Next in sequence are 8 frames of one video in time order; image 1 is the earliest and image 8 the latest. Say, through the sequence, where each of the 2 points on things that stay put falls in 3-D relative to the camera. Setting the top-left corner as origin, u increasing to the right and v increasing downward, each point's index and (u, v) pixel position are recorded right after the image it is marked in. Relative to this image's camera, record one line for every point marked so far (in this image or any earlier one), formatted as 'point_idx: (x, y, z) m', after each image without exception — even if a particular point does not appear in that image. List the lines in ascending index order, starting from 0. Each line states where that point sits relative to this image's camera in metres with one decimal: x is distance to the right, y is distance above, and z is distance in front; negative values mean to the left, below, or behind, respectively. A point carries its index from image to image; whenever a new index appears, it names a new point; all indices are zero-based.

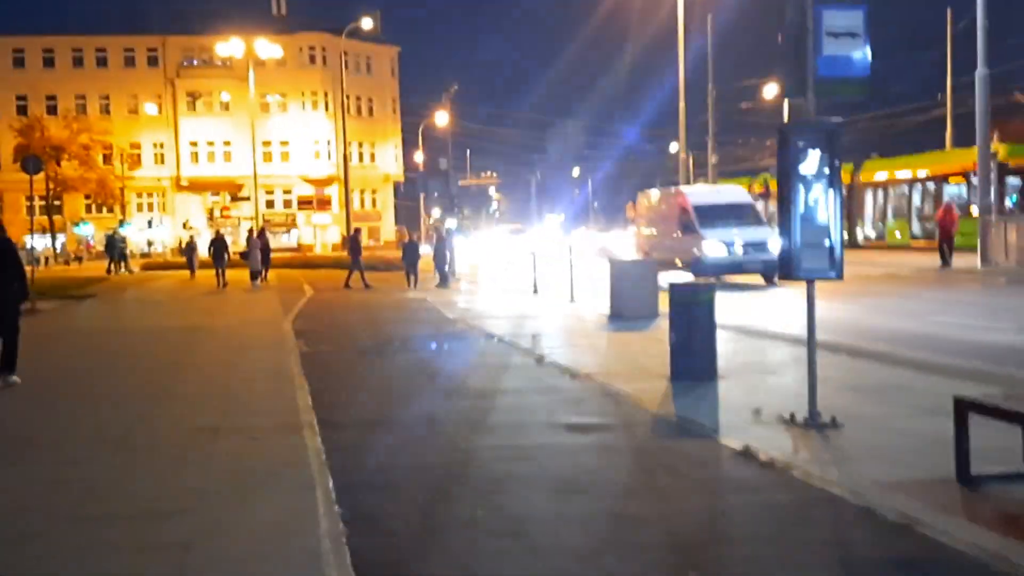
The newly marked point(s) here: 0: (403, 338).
0: (-1.9, -0.9, +18.7) m
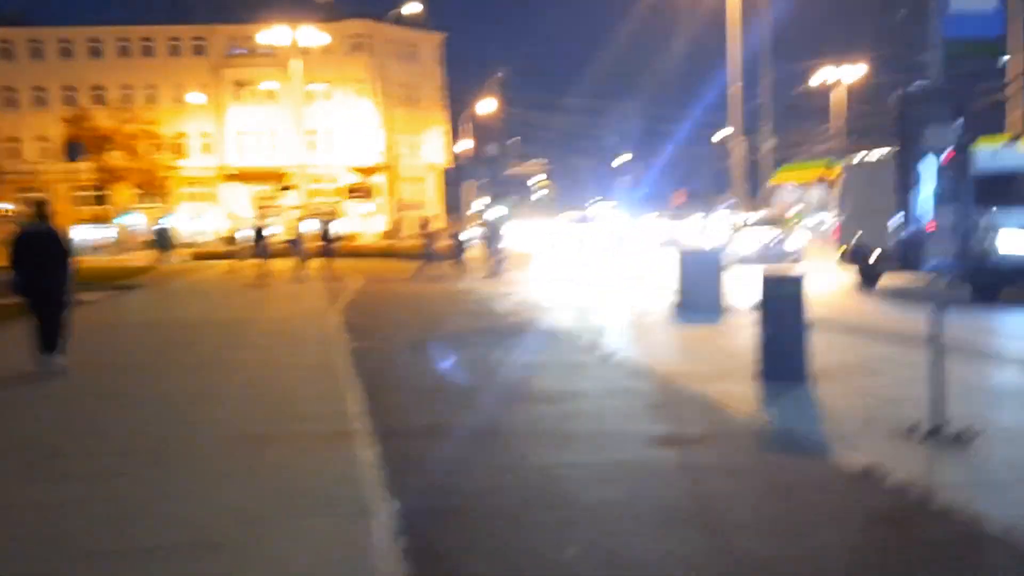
0: (-0.9, -0.7, +17.6) m
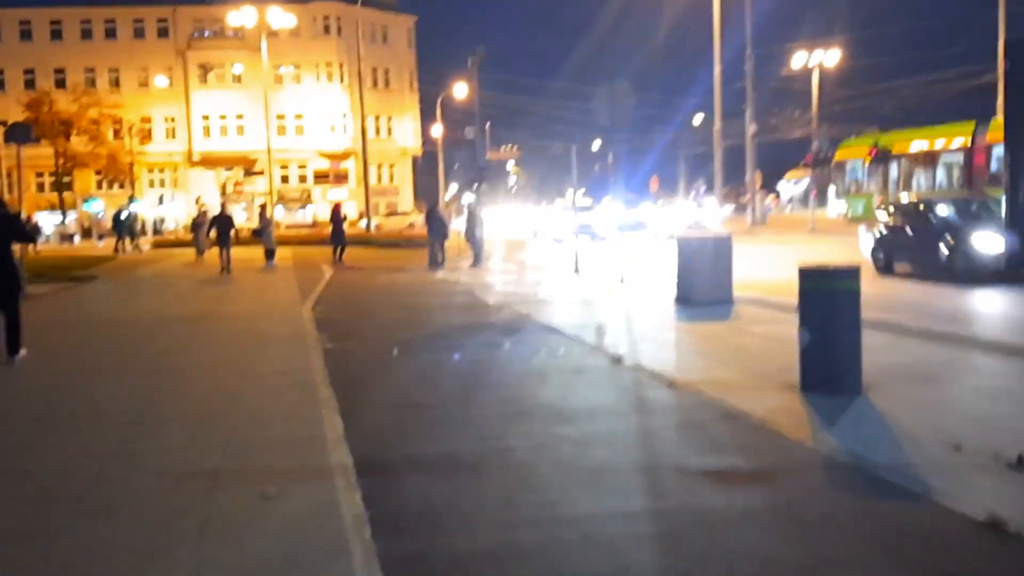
0: (-1.0, -0.6, +15.9) m
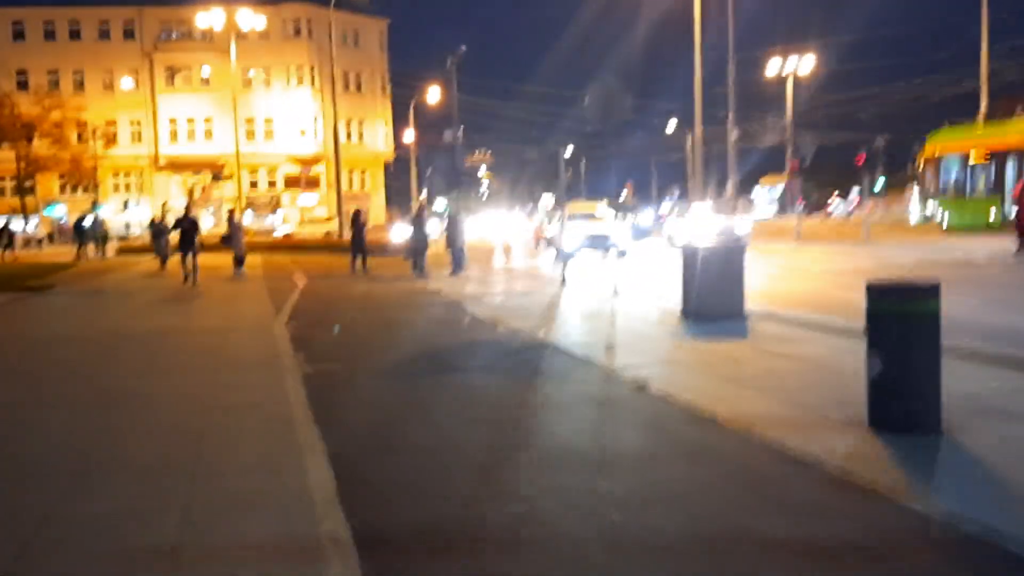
0: (-1.0, -0.8, +14.3) m
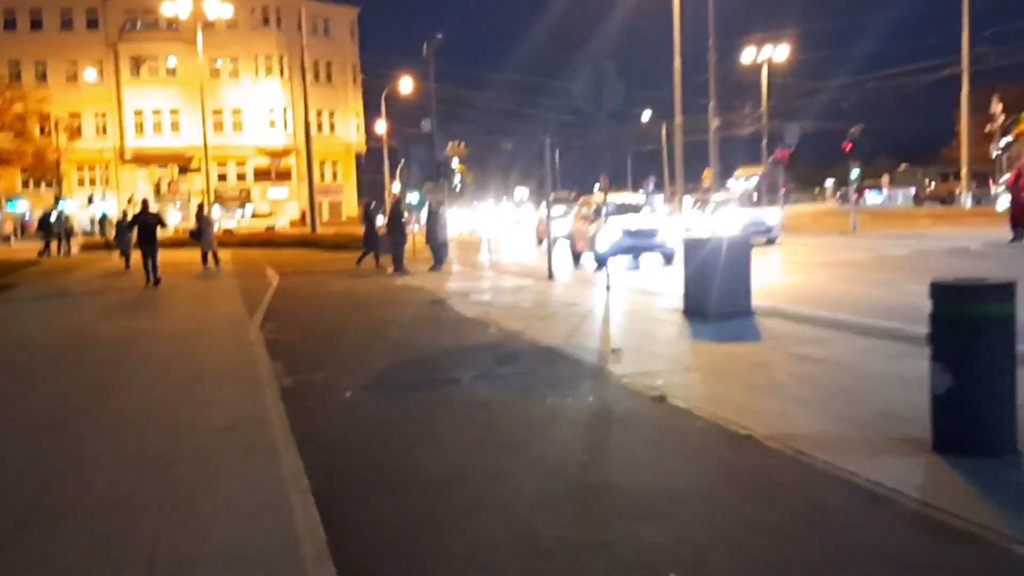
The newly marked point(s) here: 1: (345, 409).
0: (-1.1, -0.8, +13.1) m
1: (-1.6, -1.1, +10.0) m
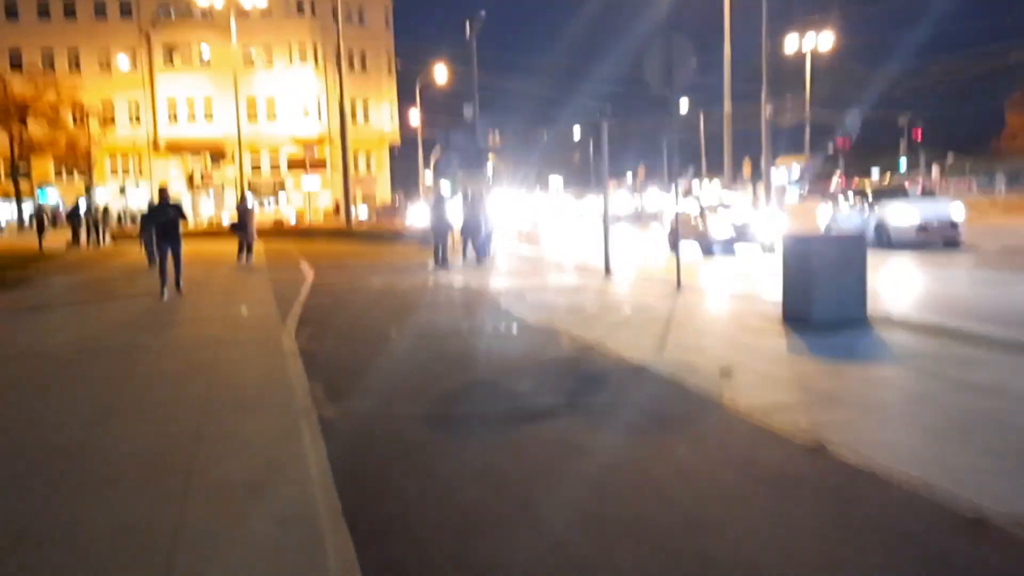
0: (-0.2, -0.9, +10.9) m
1: (-0.8, -1.2, +7.8) m
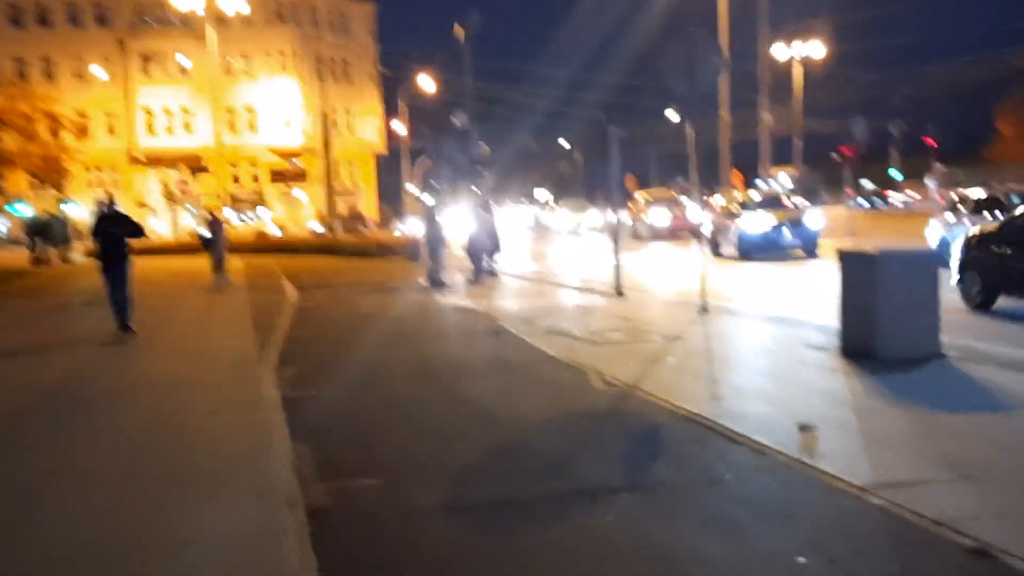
0: (+0.1, -1.2, +8.8) m
1: (-0.5, -1.5, +5.7) m
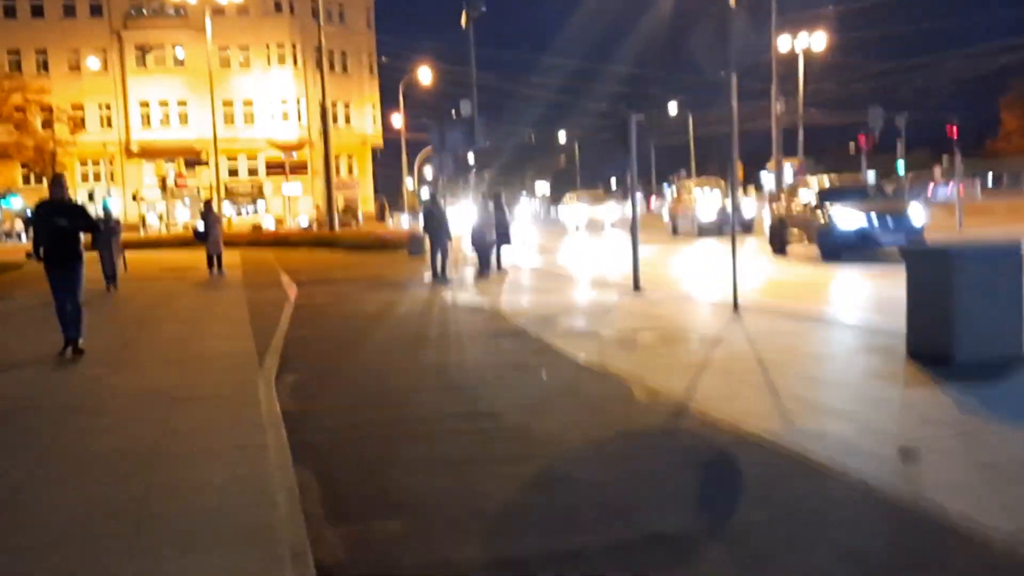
0: (+0.4, -1.2, +7.5) m
1: (-0.1, -1.6, +4.3) m
